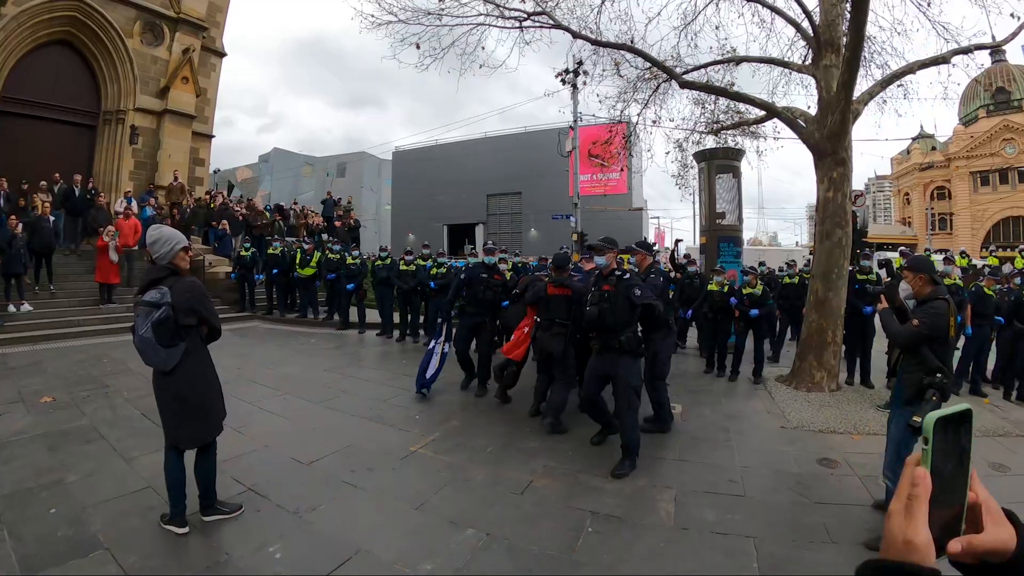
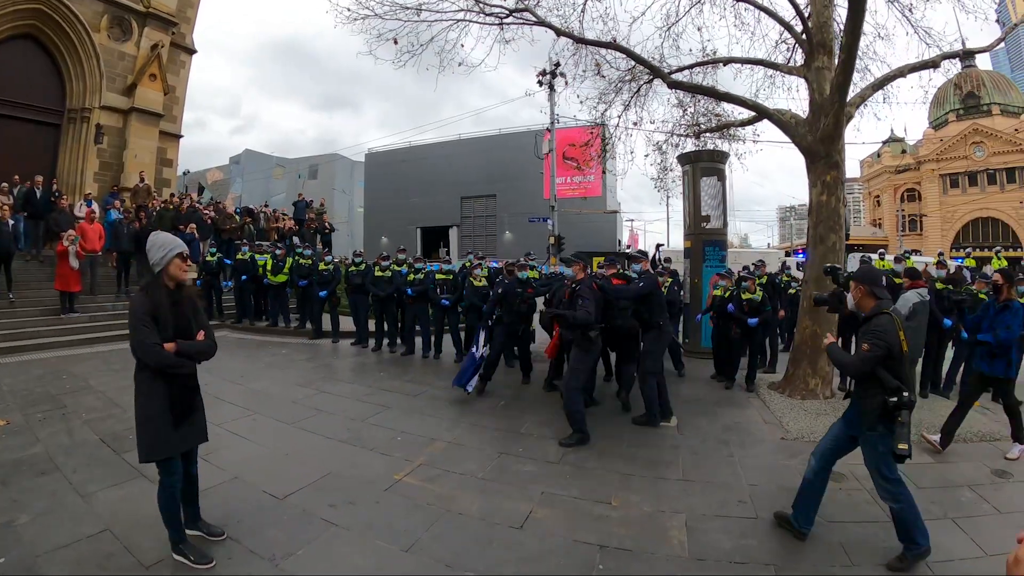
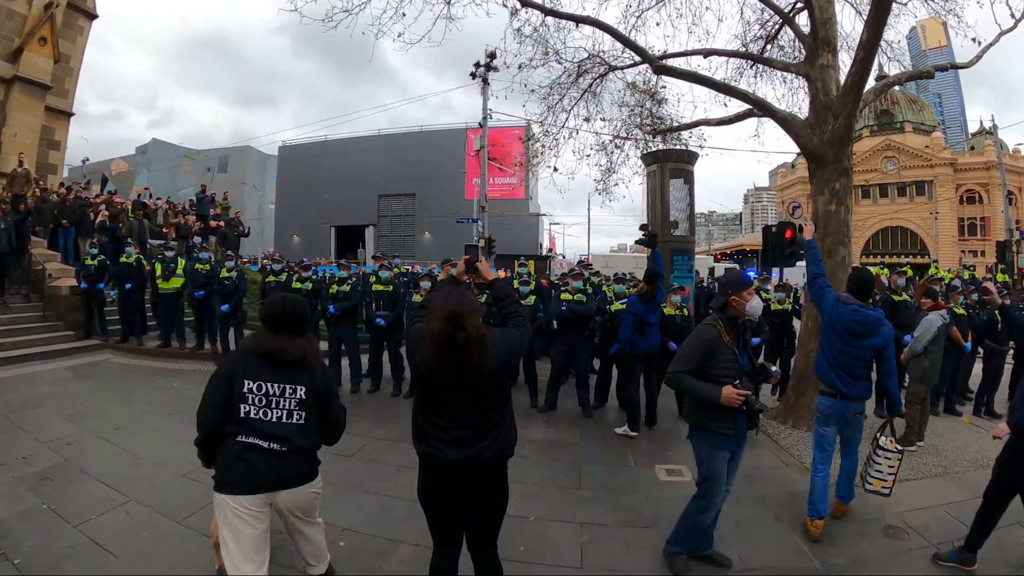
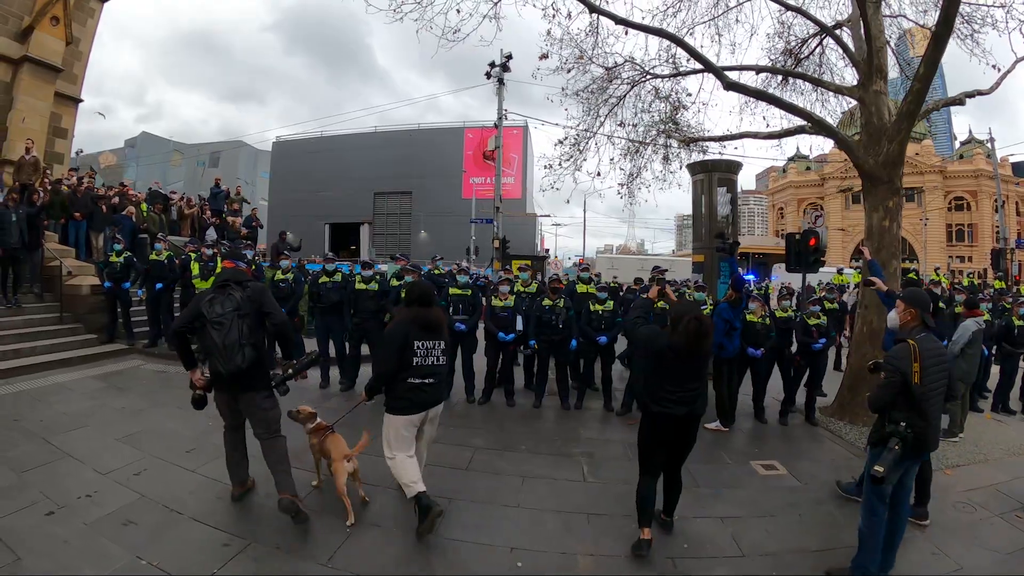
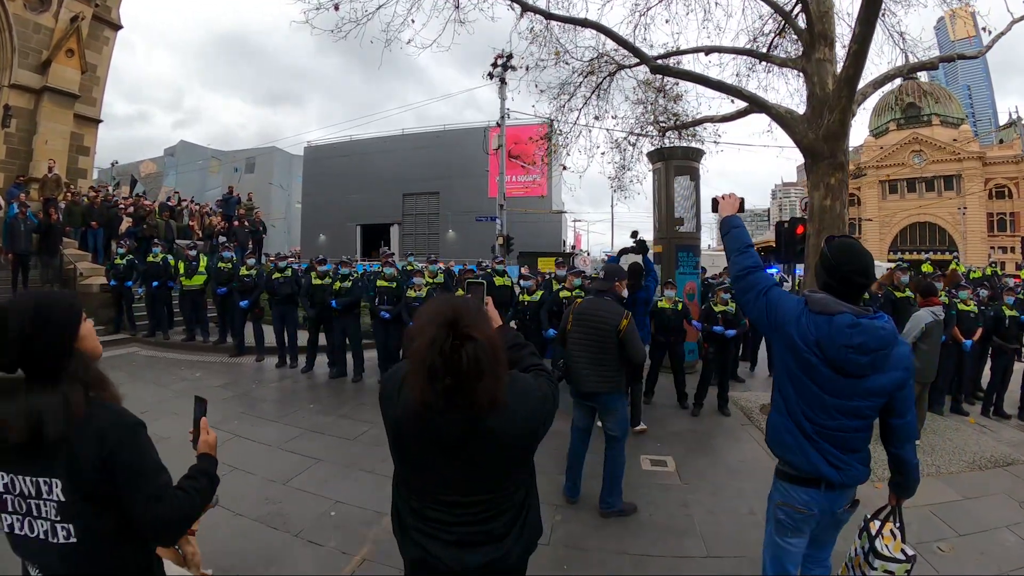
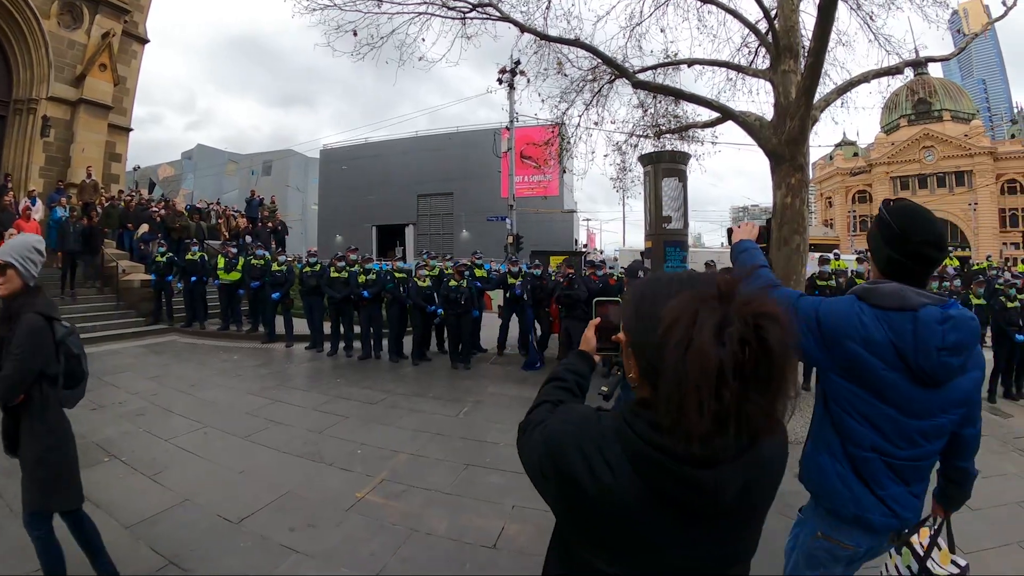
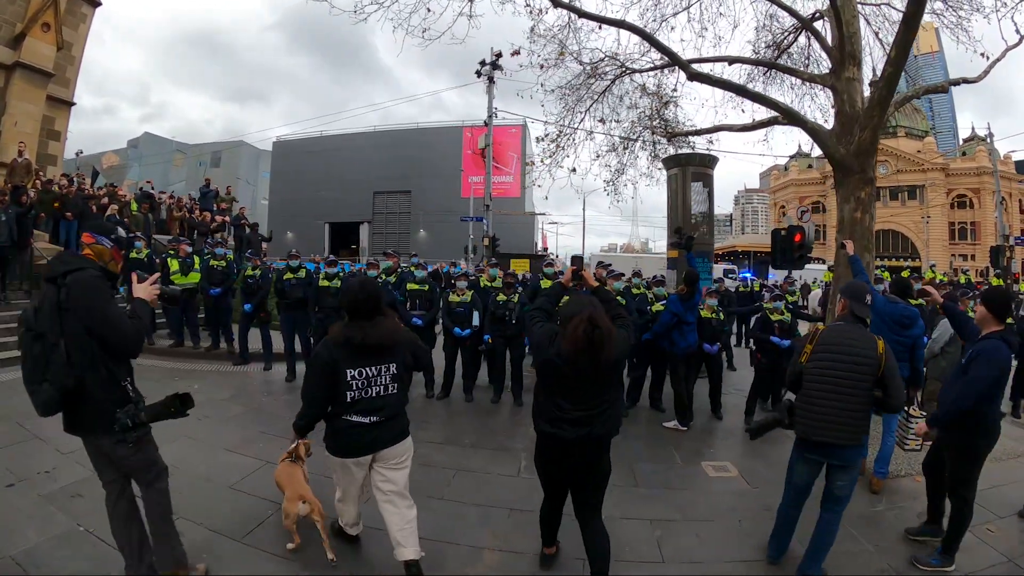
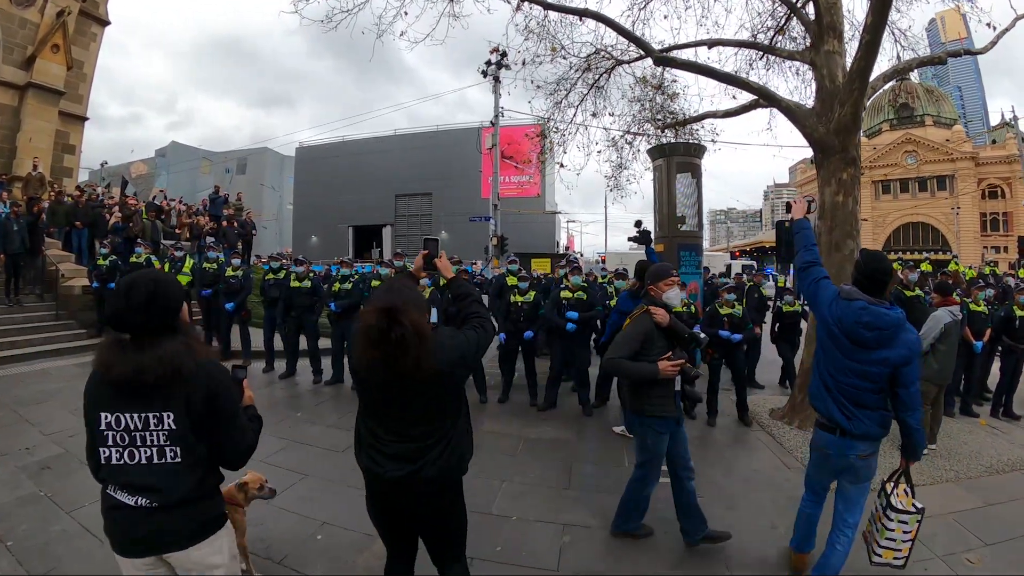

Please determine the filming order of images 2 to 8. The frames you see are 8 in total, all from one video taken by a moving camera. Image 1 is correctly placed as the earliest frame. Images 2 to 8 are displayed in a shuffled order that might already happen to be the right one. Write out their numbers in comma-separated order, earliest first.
2, 6, 5, 8, 3, 7, 4
